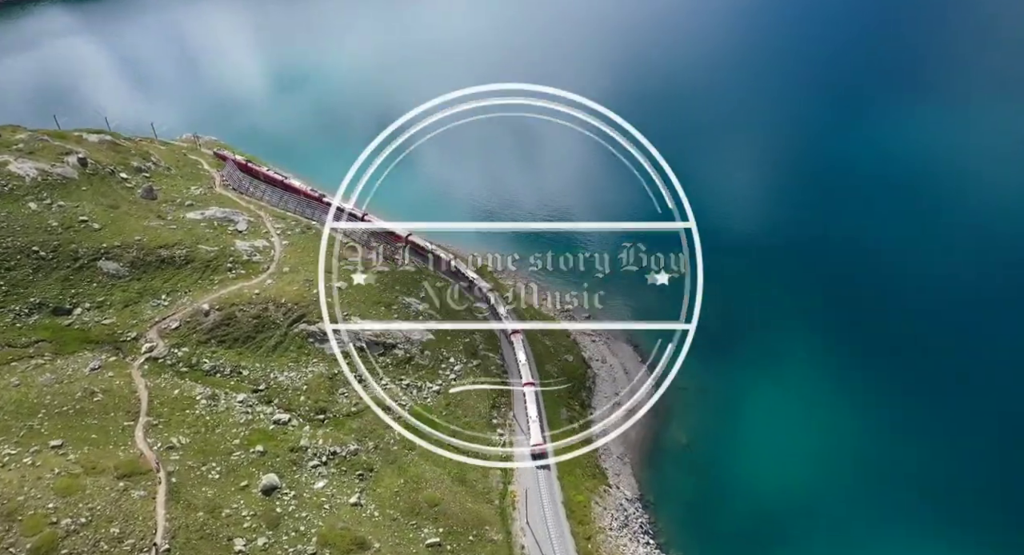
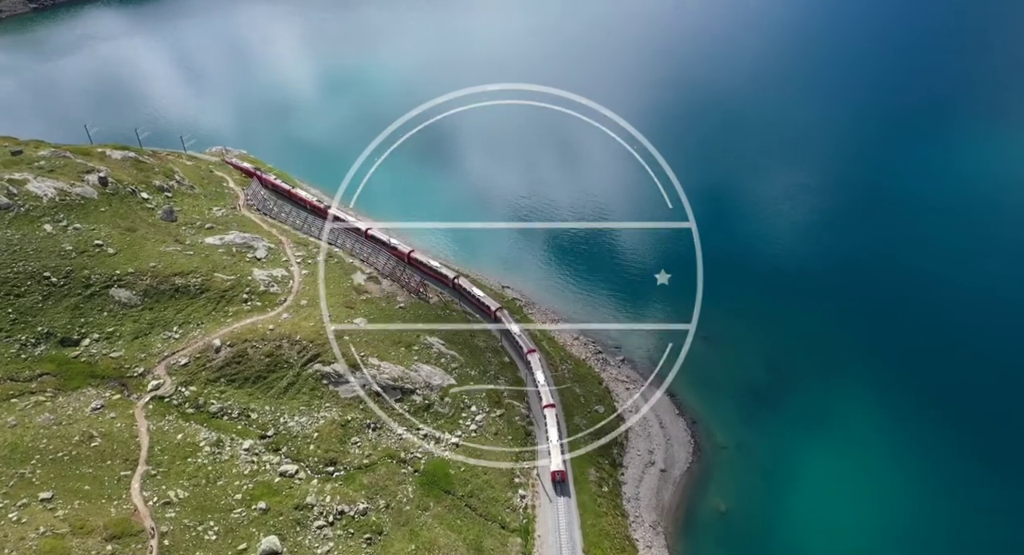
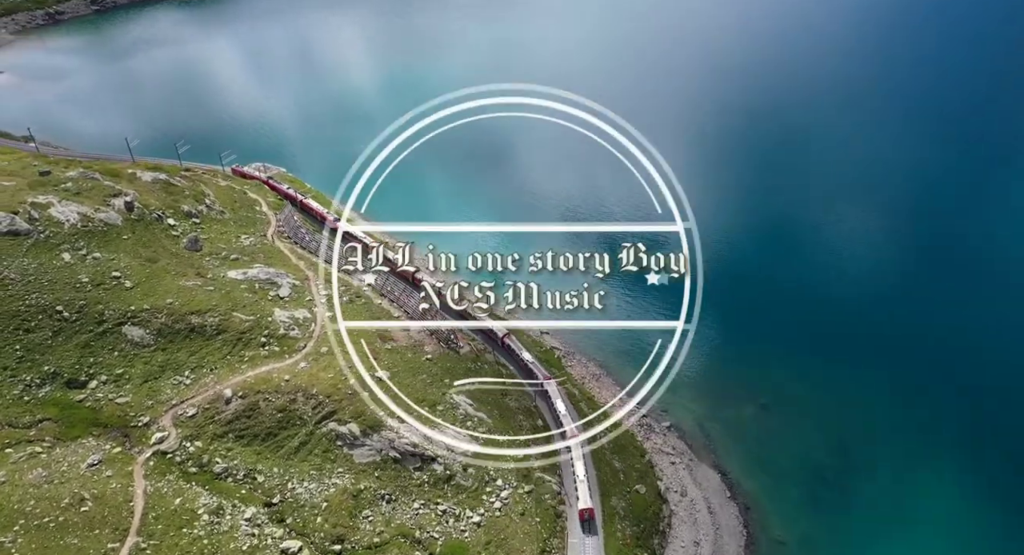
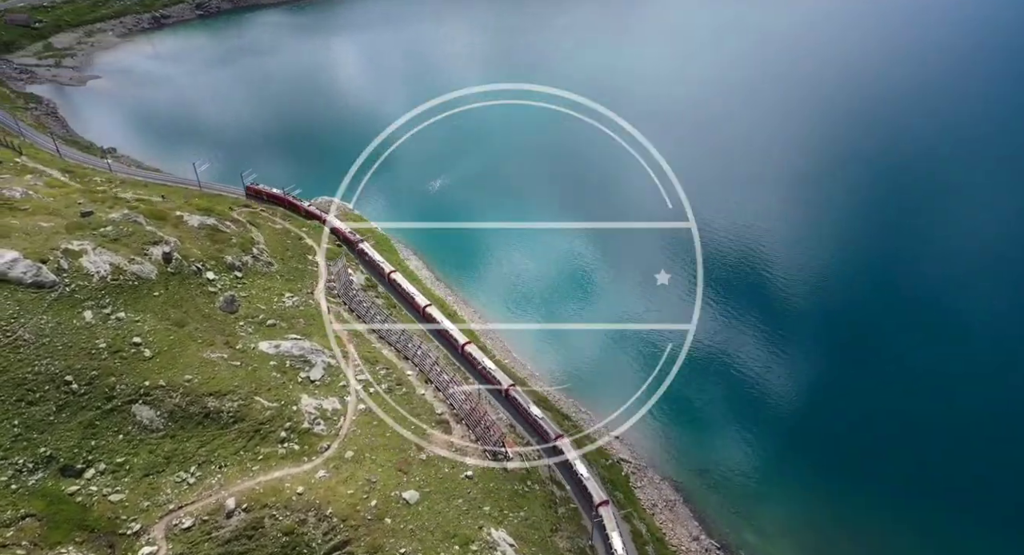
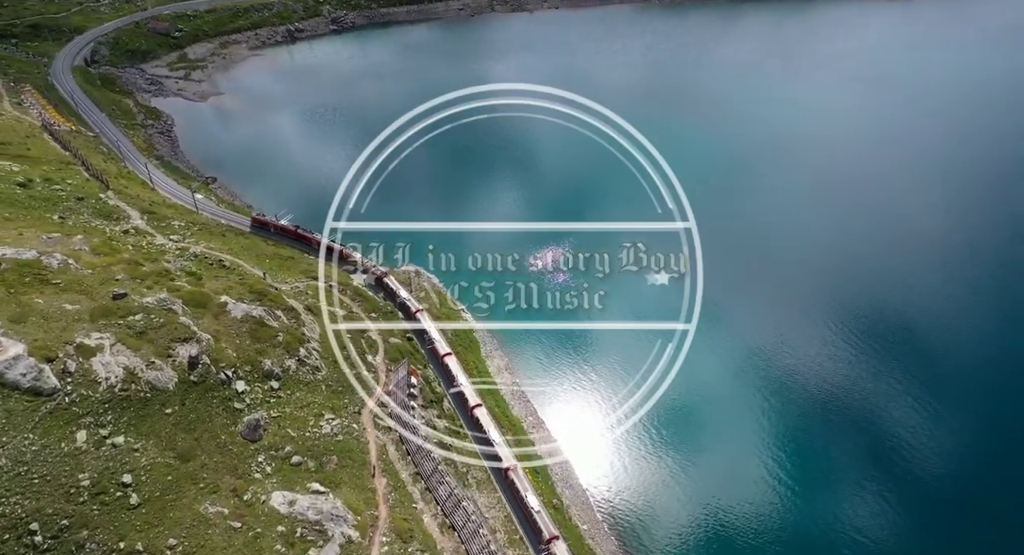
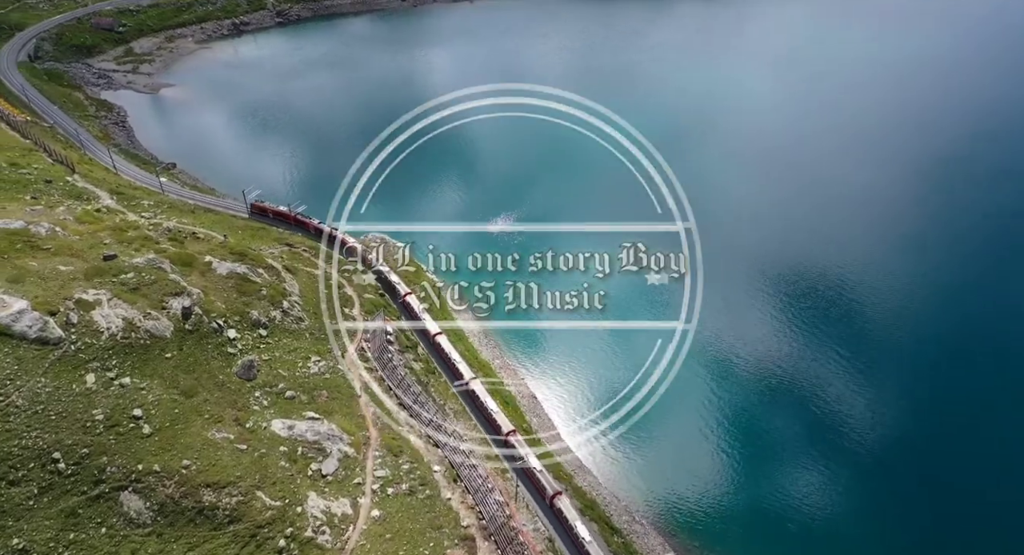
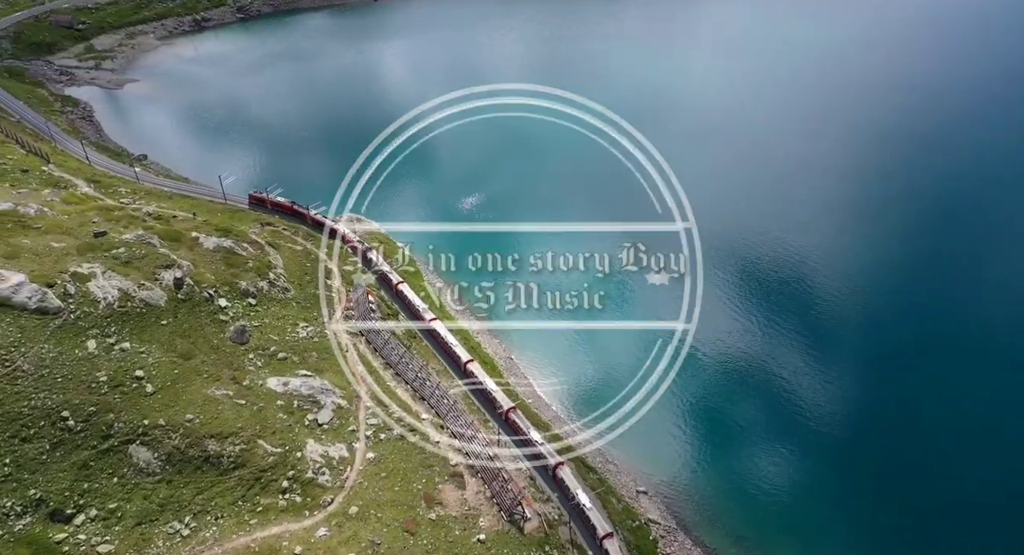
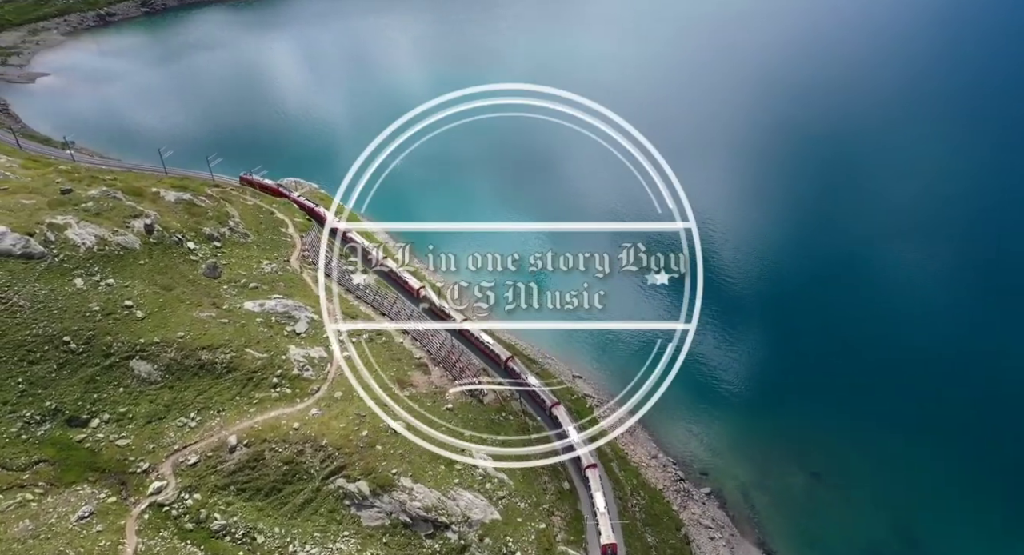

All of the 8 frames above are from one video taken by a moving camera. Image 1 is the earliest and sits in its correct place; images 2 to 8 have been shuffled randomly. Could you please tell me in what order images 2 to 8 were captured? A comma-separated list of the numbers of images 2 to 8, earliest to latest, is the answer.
2, 3, 8, 4, 7, 6, 5
